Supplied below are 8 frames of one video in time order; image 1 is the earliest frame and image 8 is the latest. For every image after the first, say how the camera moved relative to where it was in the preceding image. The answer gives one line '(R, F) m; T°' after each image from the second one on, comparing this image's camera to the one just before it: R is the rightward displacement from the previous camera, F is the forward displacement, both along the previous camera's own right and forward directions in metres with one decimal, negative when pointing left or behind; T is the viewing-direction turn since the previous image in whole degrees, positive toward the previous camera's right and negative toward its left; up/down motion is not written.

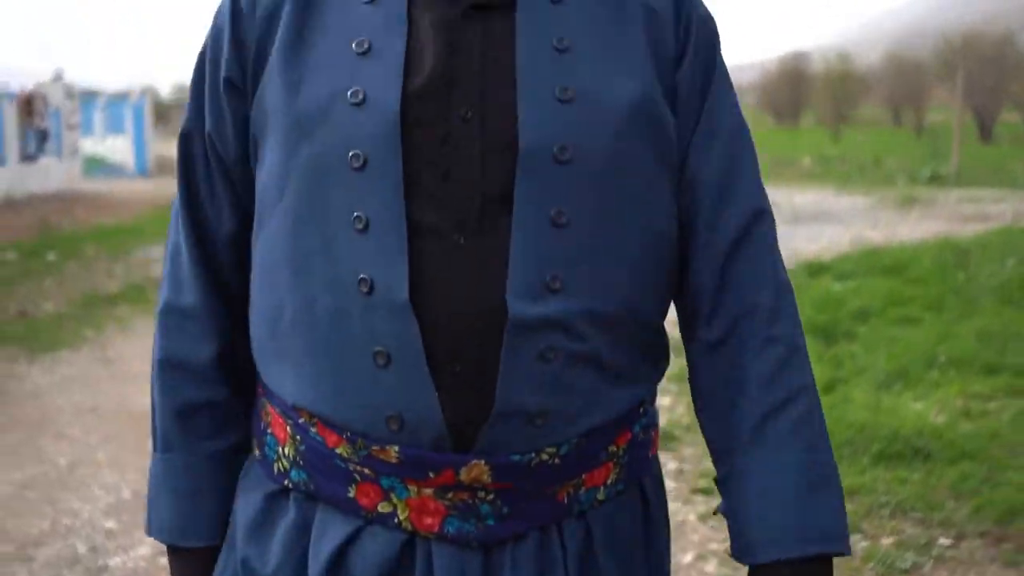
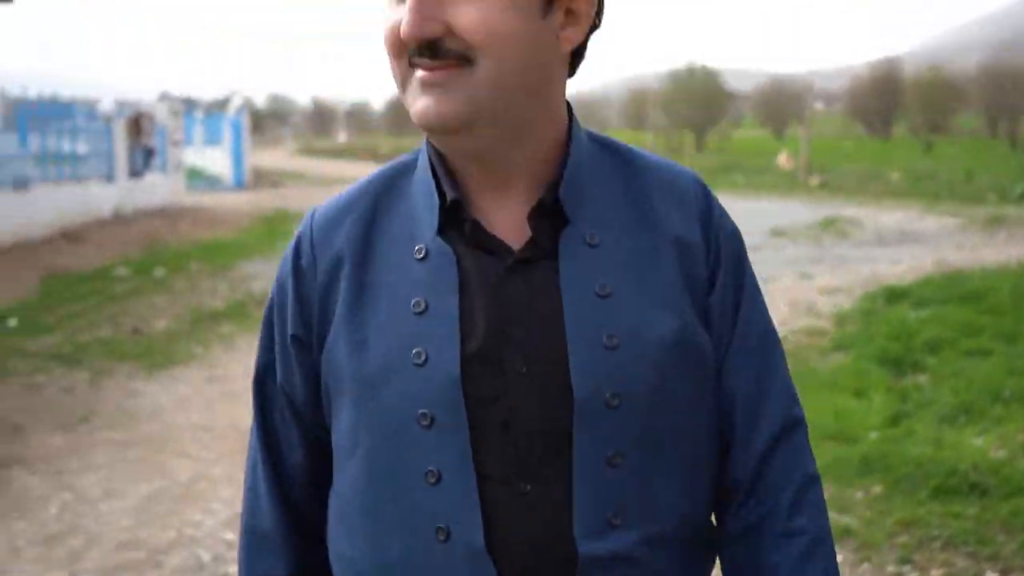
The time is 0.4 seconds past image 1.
(0.0, -0.4) m; -4°
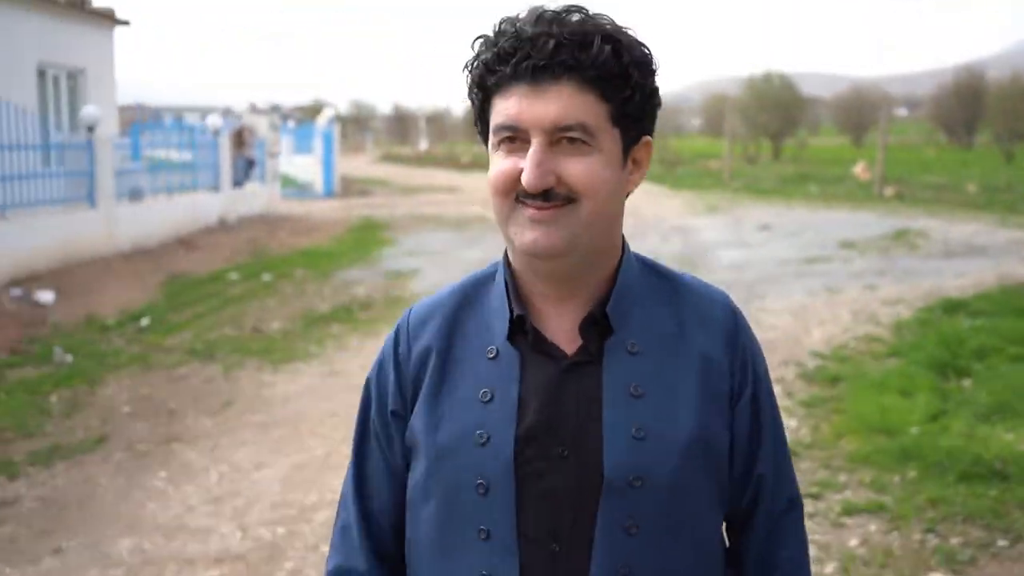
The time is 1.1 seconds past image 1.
(-0.1, -0.8) m; -4°
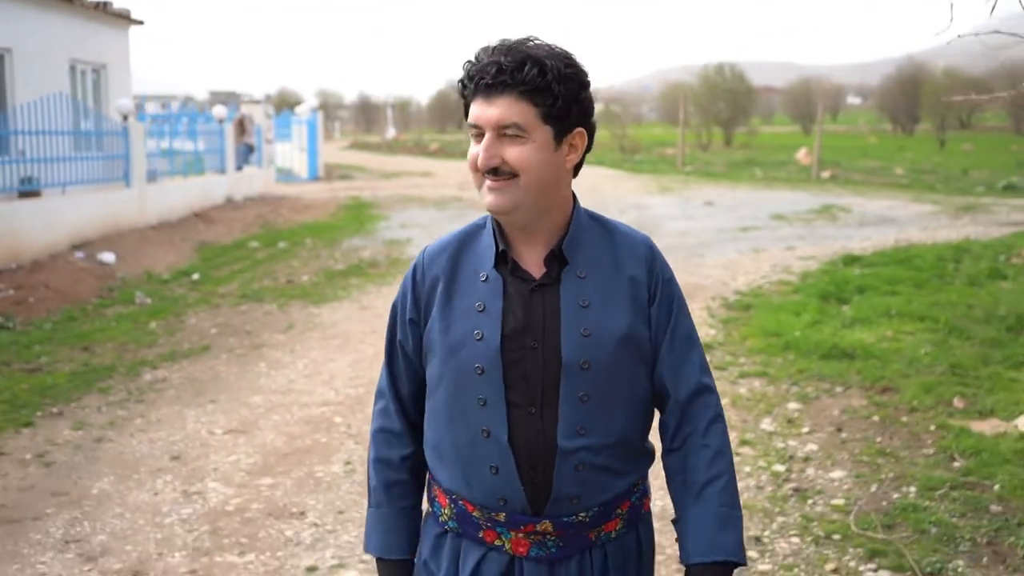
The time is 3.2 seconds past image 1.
(-0.3, -2.2) m; +2°
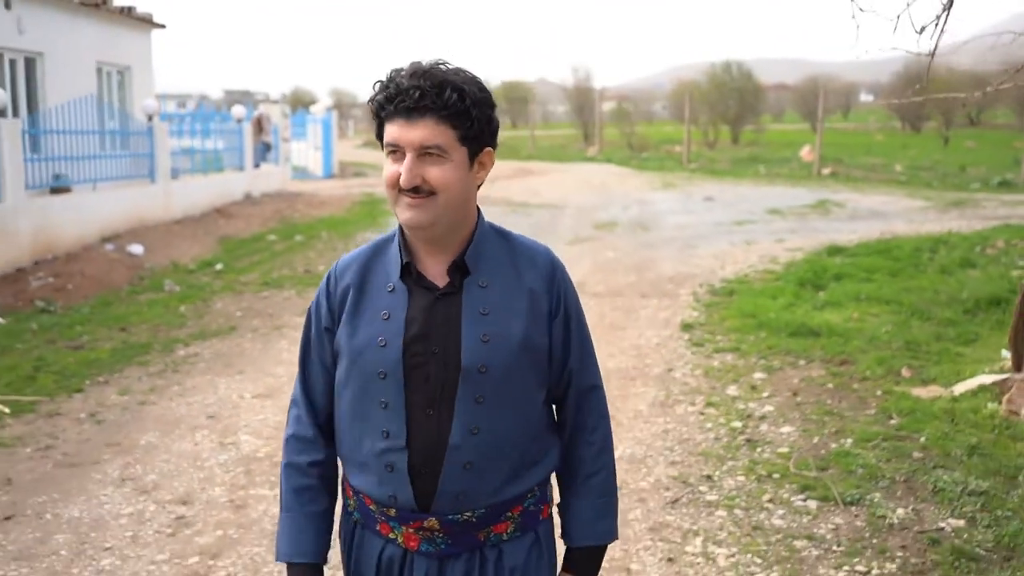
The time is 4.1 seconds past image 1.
(+0.1, -0.8) m; -1°
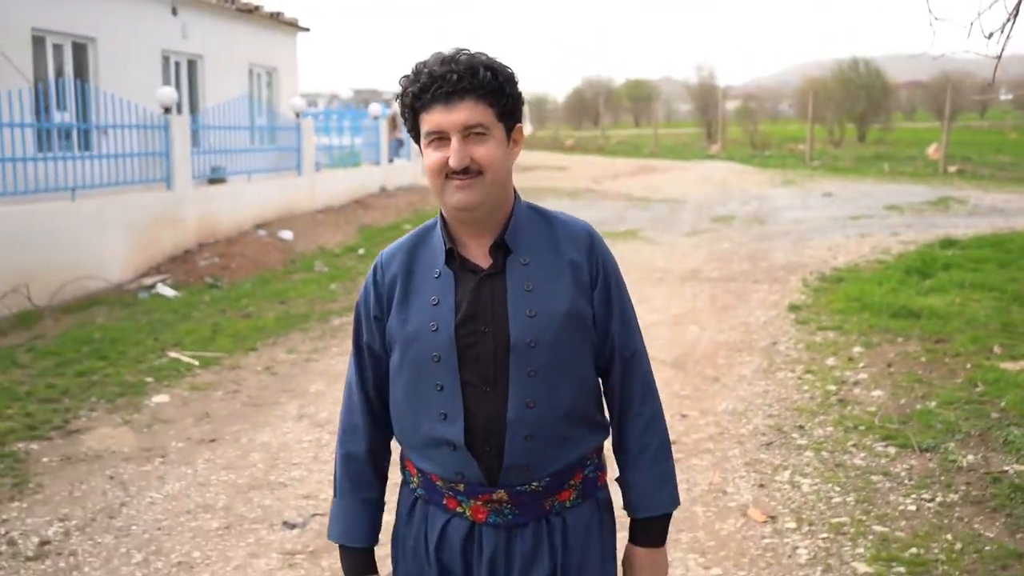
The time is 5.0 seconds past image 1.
(0.0, -0.8) m; -6°
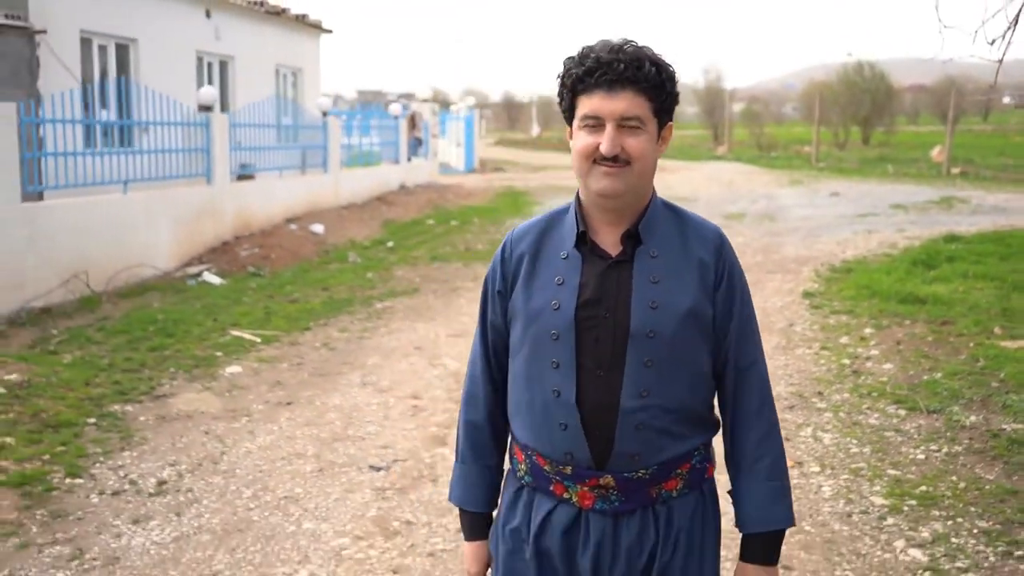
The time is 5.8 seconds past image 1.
(-0.3, -0.6) m; 0°
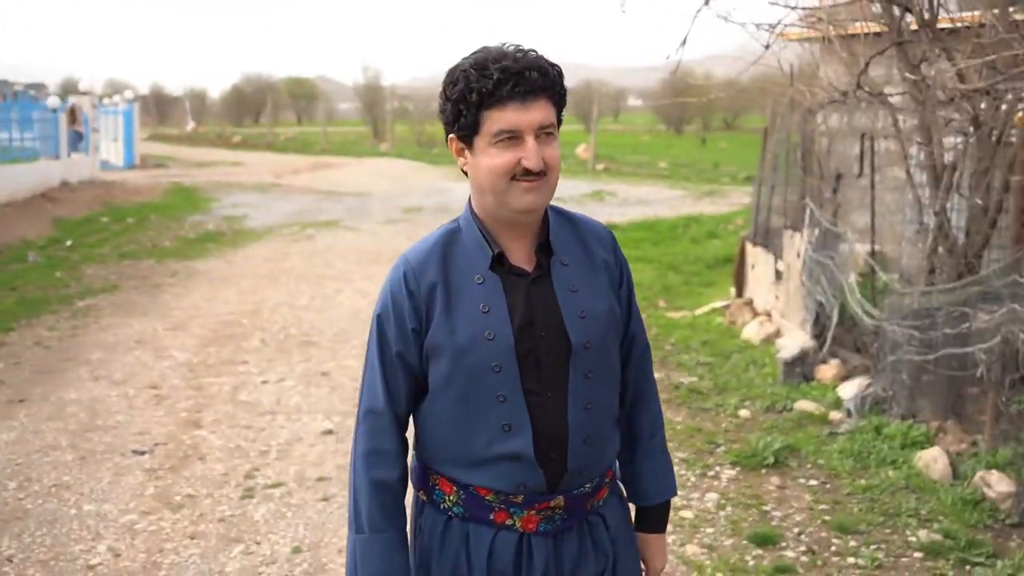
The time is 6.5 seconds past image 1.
(-0.5, -0.5) m; +18°
